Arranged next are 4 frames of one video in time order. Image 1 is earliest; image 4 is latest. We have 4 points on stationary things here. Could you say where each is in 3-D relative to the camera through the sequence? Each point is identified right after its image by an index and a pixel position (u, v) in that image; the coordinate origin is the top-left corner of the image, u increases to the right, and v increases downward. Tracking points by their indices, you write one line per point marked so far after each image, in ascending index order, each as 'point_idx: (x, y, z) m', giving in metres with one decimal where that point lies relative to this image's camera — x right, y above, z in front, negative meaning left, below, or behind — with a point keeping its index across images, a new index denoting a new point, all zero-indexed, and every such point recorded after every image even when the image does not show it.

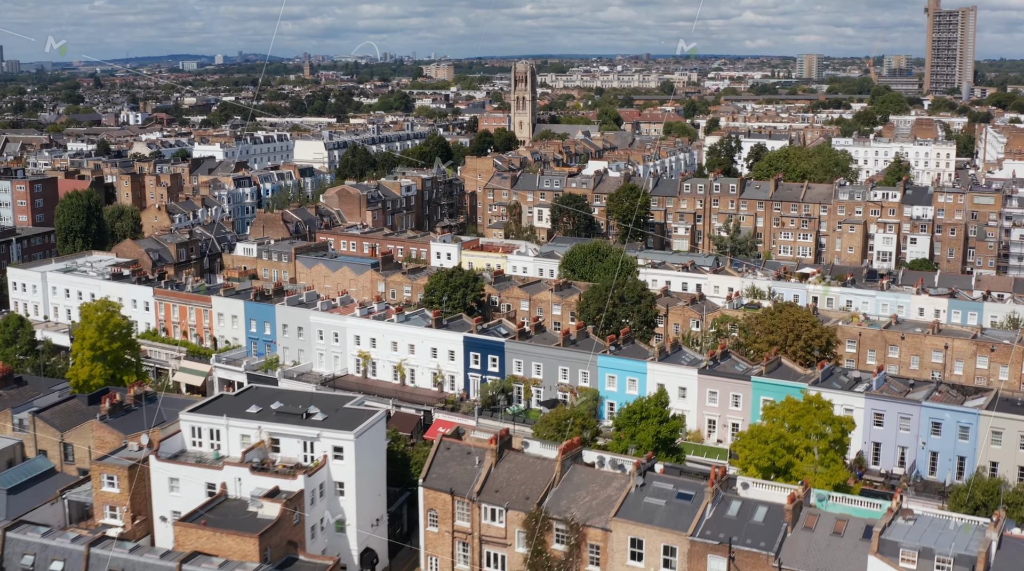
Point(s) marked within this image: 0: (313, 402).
0: (-3.9, -2.3, +19.1) m
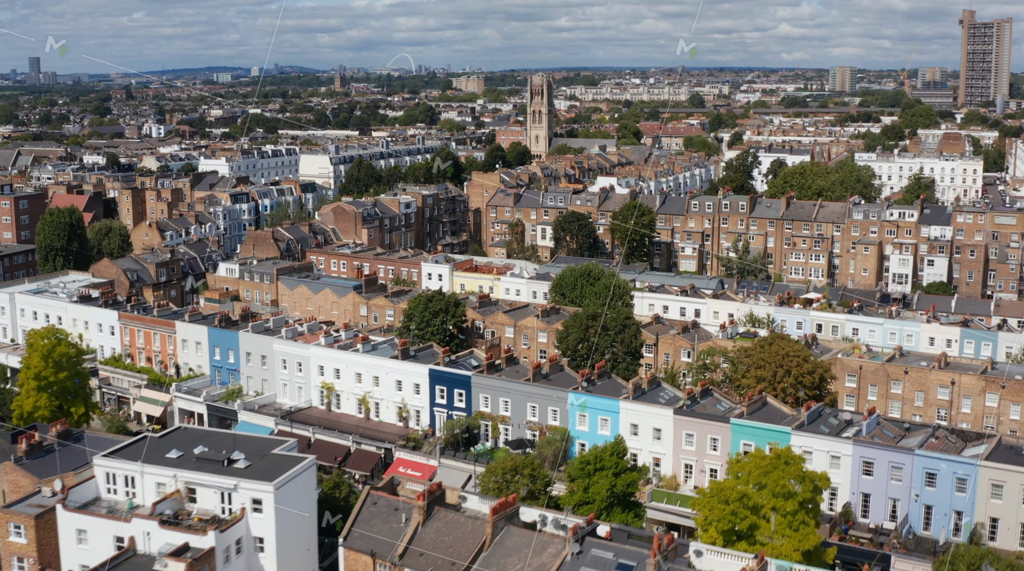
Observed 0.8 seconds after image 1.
0: (-4.9, -2.9, +17.6) m
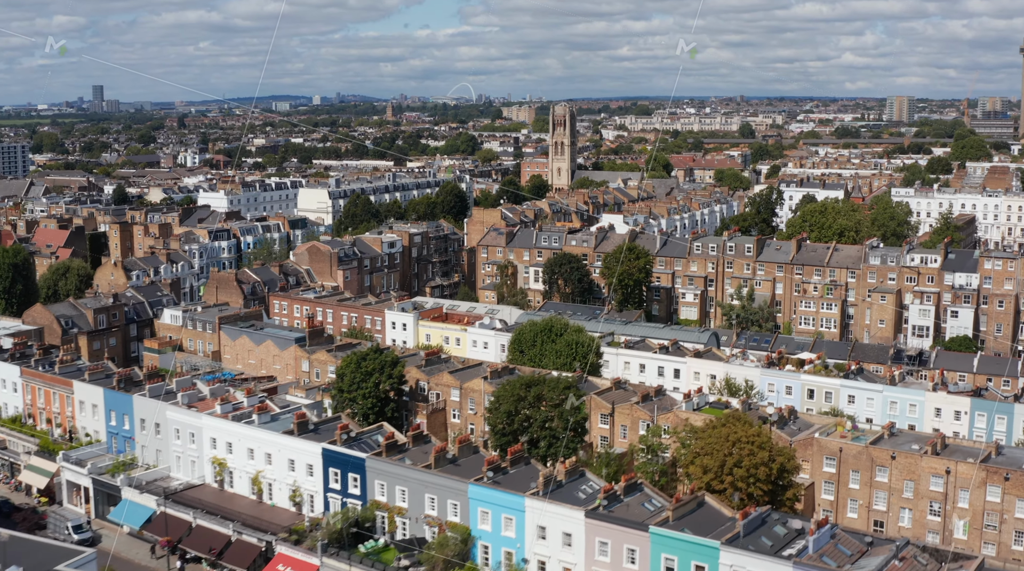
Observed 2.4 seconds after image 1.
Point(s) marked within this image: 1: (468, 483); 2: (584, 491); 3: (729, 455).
0: (-7.2, -4.1, +14.5) m
1: (-0.8, -3.8, +18.9) m
2: (+1.4, -3.9, +18.8) m
3: (+4.3, -3.4, +19.8) m
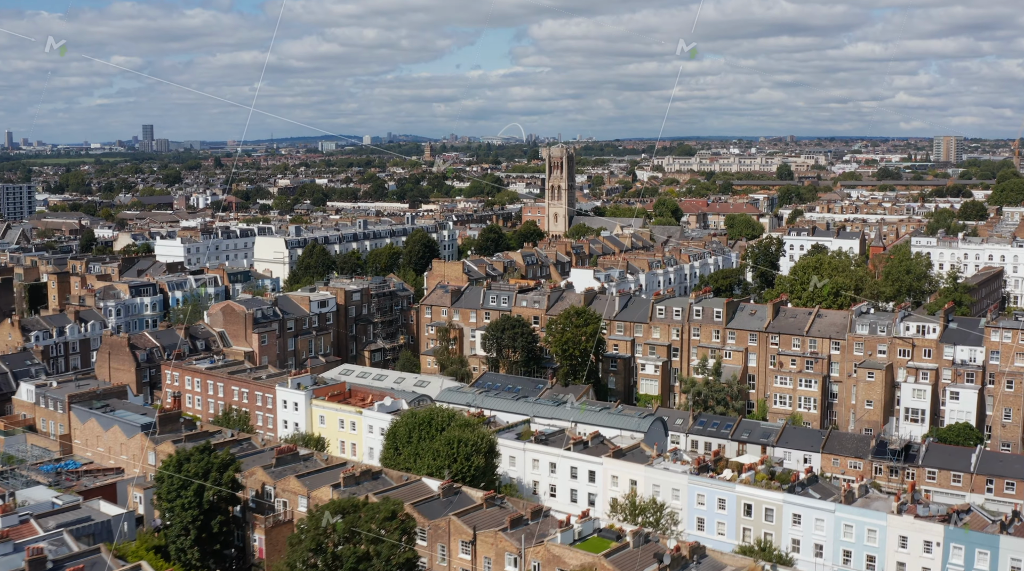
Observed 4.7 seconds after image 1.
0: (-11.1, -5.5, +9.5) m
1: (-4.5, -5.4, +13.7) m
2: (-2.3, -5.5, +13.5) m
3: (+0.7, -5.1, +14.3) m
